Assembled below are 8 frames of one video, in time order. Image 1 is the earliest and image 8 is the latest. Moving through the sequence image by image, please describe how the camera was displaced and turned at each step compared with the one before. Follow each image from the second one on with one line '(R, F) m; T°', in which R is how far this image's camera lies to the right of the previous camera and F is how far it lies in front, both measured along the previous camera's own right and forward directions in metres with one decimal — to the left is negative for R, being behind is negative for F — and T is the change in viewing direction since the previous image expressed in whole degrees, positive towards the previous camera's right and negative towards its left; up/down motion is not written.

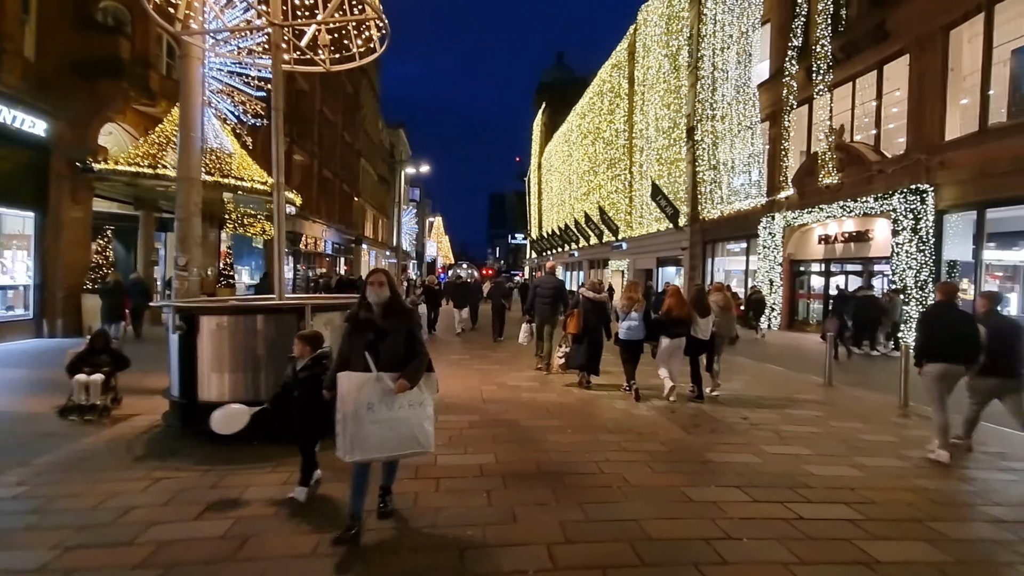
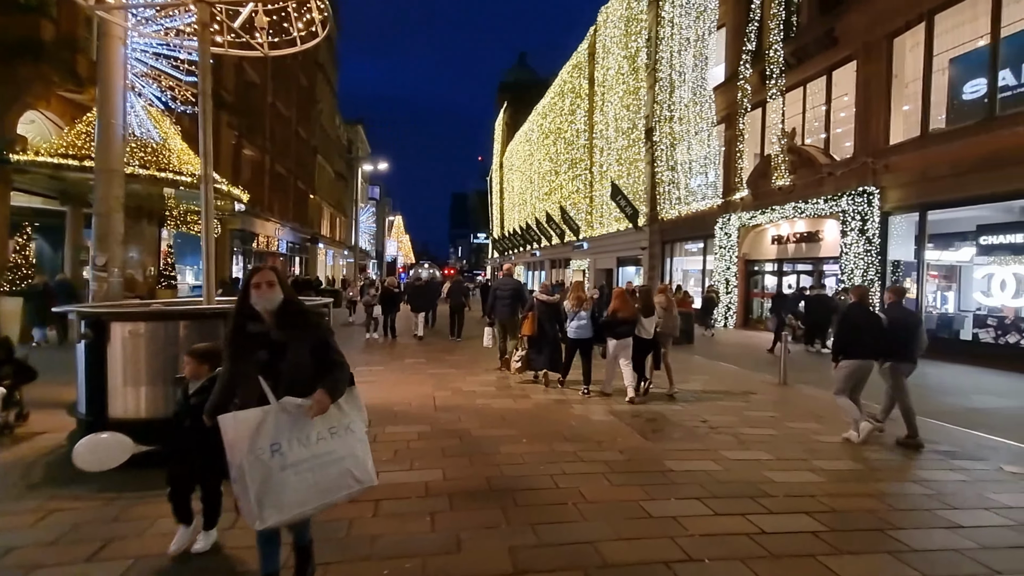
(+0.1, +0.3) m; +4°
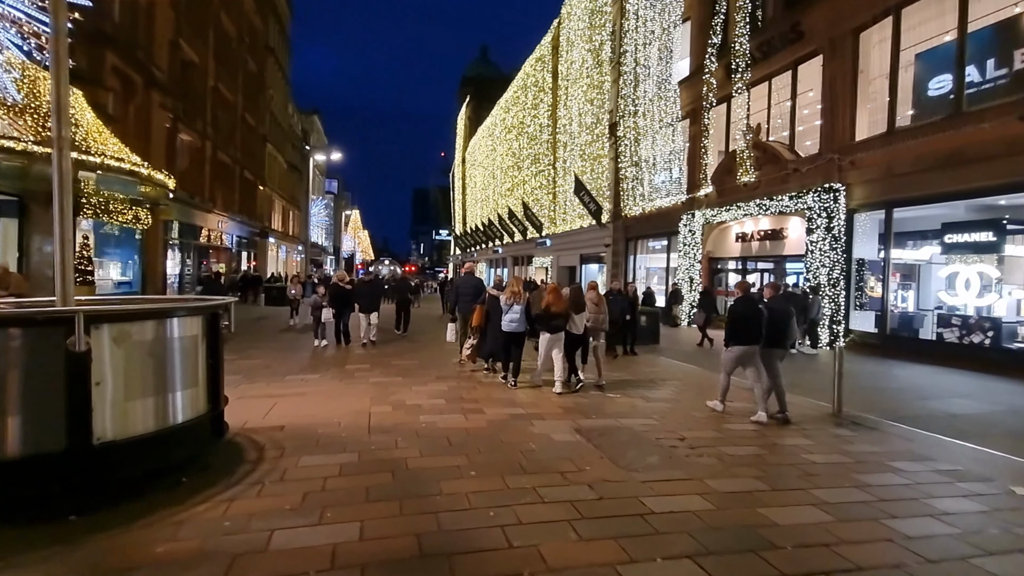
(+0.2, +1.1) m; +4°
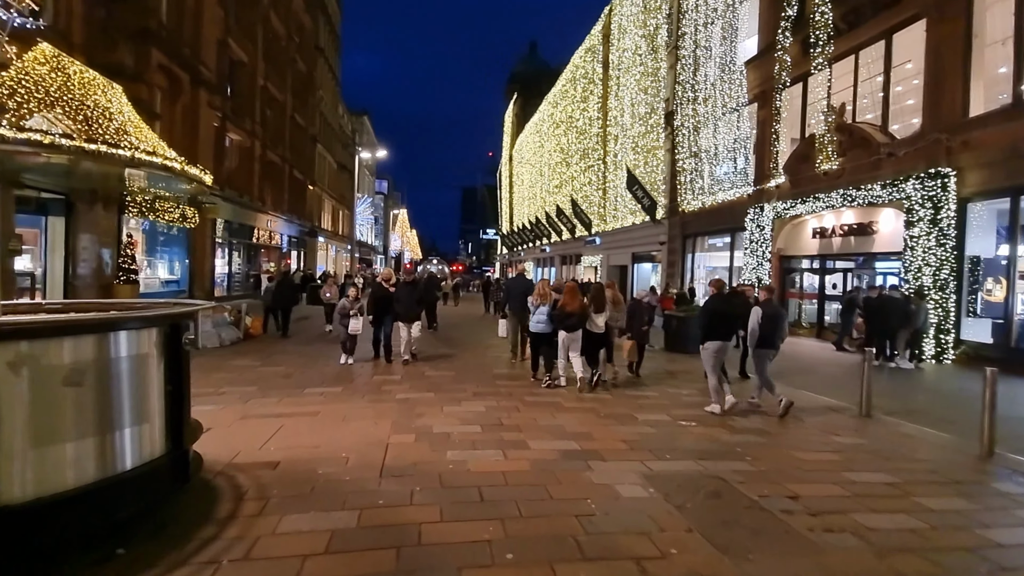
(0.0, +1.4) m; -5°
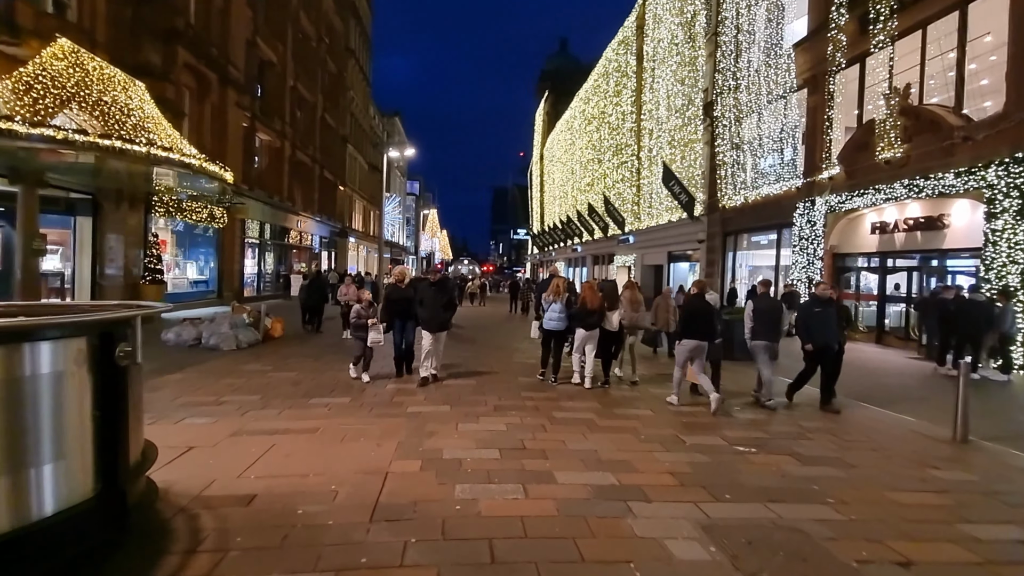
(+0.1, +0.9) m; -4°
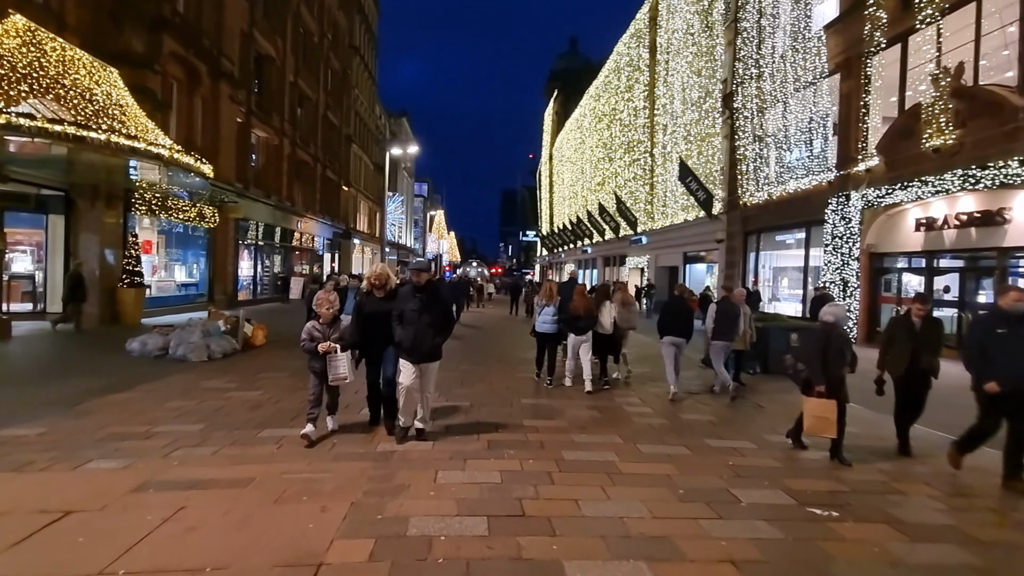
(+0.1, +1.4) m; -1°
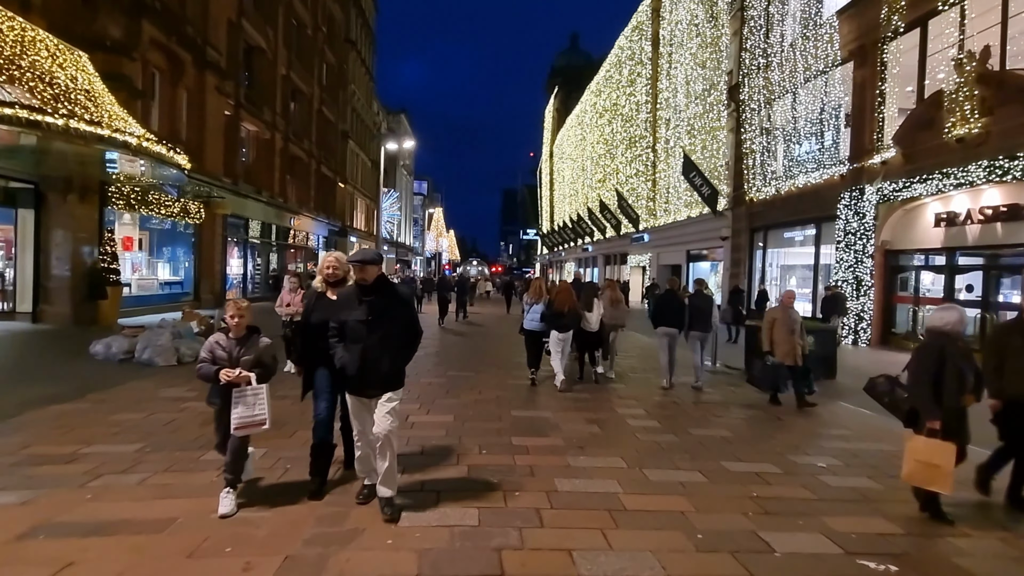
(+0.2, +0.8) m; 0°
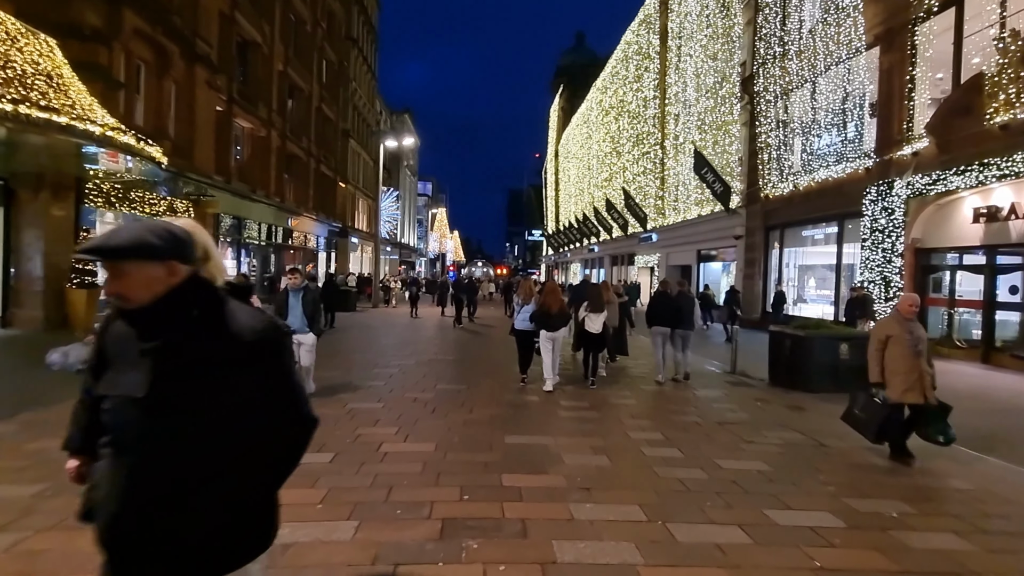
(+0.1, +1.1) m; -1°
